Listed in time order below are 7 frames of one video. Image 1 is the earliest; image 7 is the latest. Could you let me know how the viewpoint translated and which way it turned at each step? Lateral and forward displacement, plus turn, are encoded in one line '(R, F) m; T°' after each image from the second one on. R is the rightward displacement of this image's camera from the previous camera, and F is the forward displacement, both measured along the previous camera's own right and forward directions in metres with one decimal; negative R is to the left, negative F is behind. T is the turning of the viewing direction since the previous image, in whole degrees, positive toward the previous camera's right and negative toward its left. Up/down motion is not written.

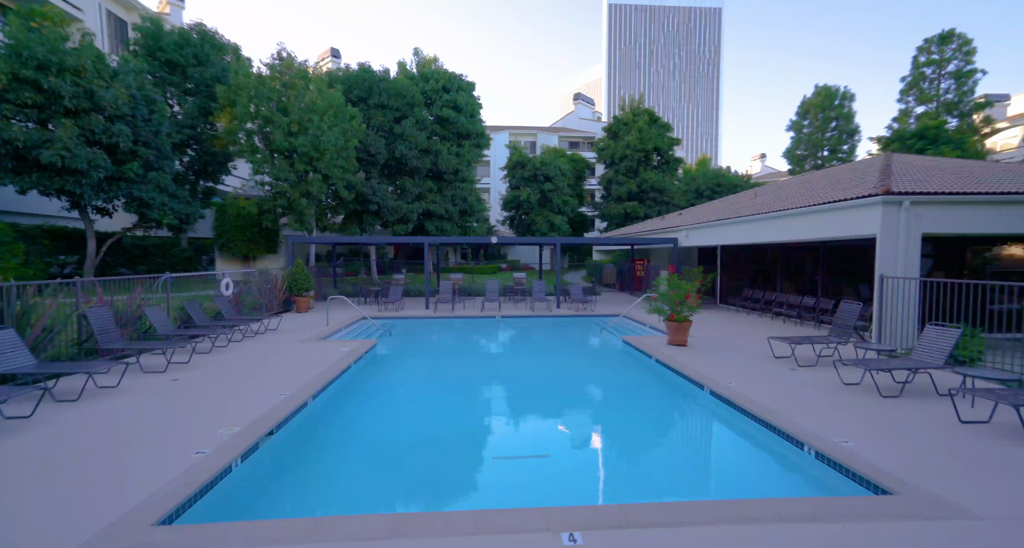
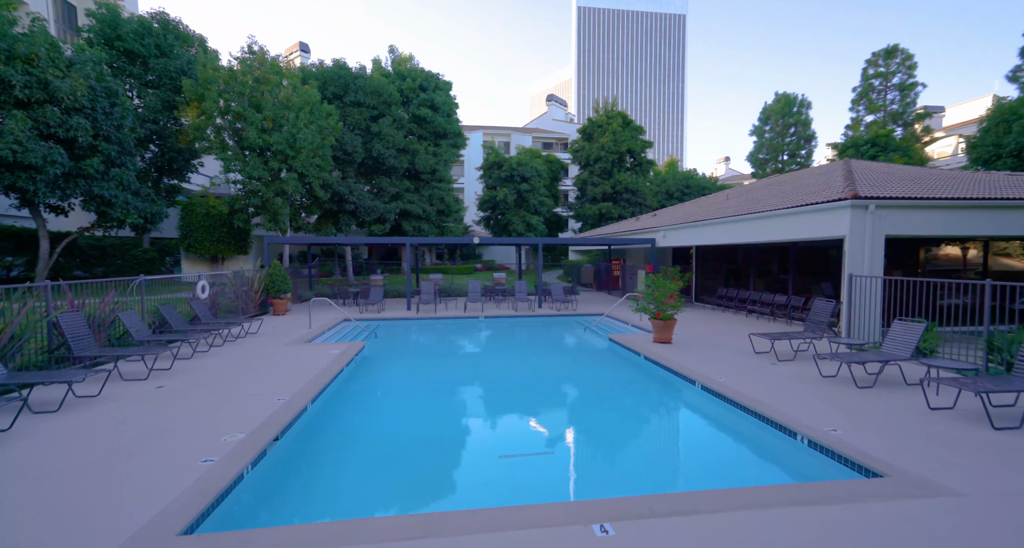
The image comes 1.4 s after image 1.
(-0.4, -0.1) m; +4°
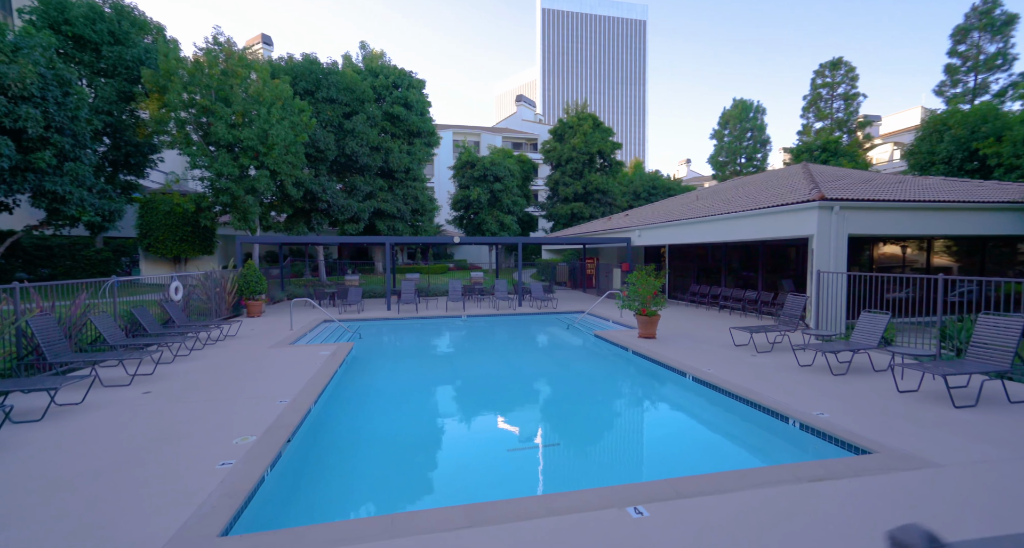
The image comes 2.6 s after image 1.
(-0.6, -0.1) m; +5°
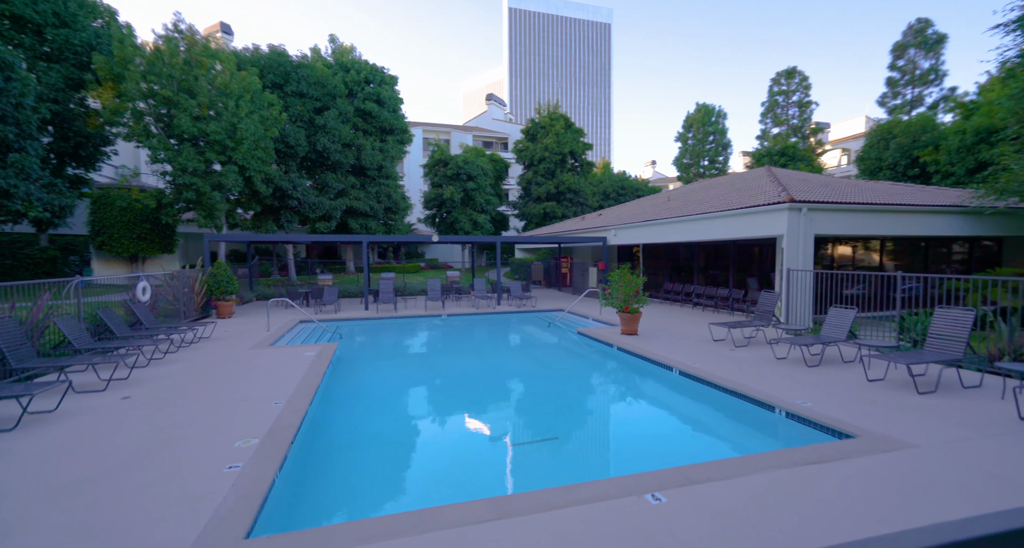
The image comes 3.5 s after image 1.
(-0.5, -0.1) m; +5°
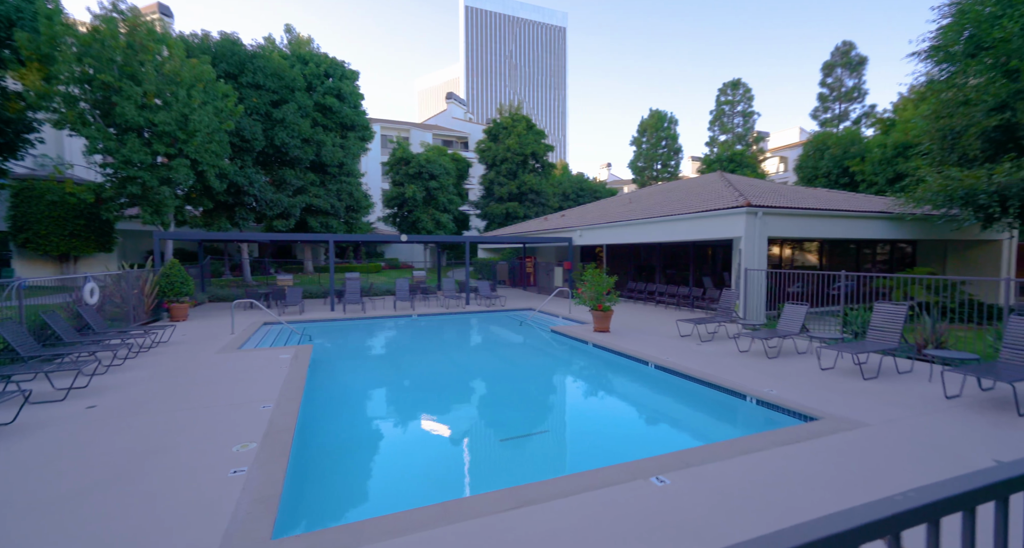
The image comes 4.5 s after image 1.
(-0.5, -0.1) m; +6°
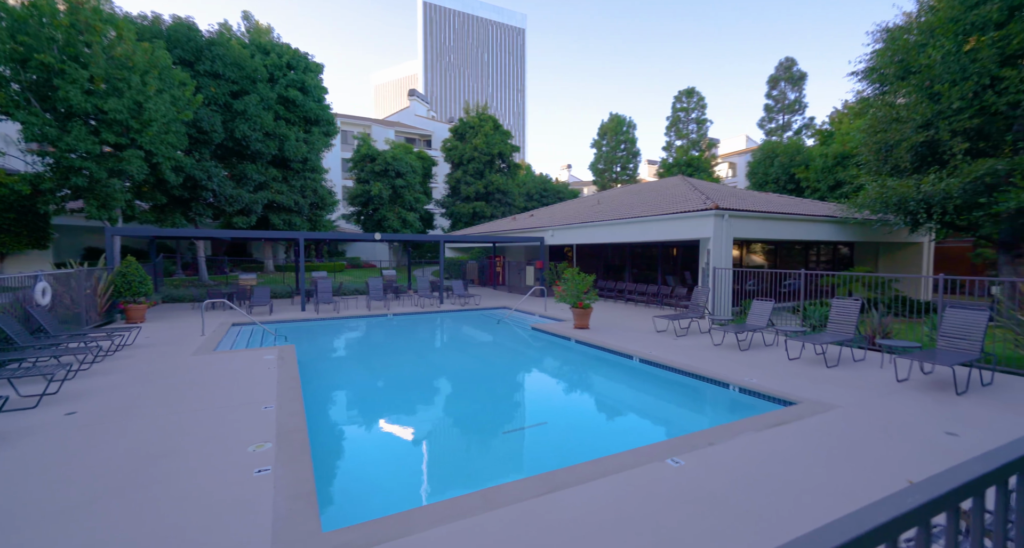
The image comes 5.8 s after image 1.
(-0.6, -0.1) m; +6°
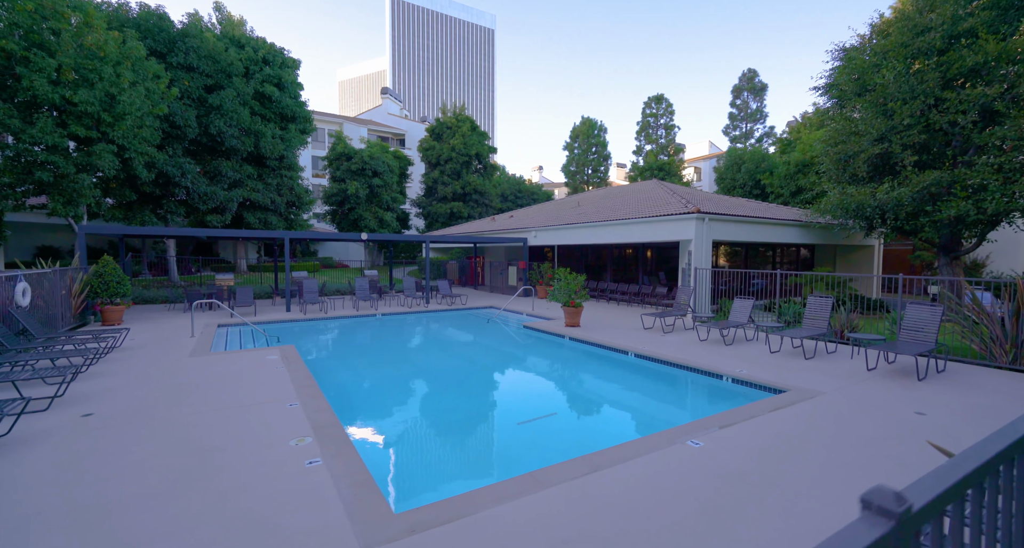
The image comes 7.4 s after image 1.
(-0.7, -0.2) m; +5°
